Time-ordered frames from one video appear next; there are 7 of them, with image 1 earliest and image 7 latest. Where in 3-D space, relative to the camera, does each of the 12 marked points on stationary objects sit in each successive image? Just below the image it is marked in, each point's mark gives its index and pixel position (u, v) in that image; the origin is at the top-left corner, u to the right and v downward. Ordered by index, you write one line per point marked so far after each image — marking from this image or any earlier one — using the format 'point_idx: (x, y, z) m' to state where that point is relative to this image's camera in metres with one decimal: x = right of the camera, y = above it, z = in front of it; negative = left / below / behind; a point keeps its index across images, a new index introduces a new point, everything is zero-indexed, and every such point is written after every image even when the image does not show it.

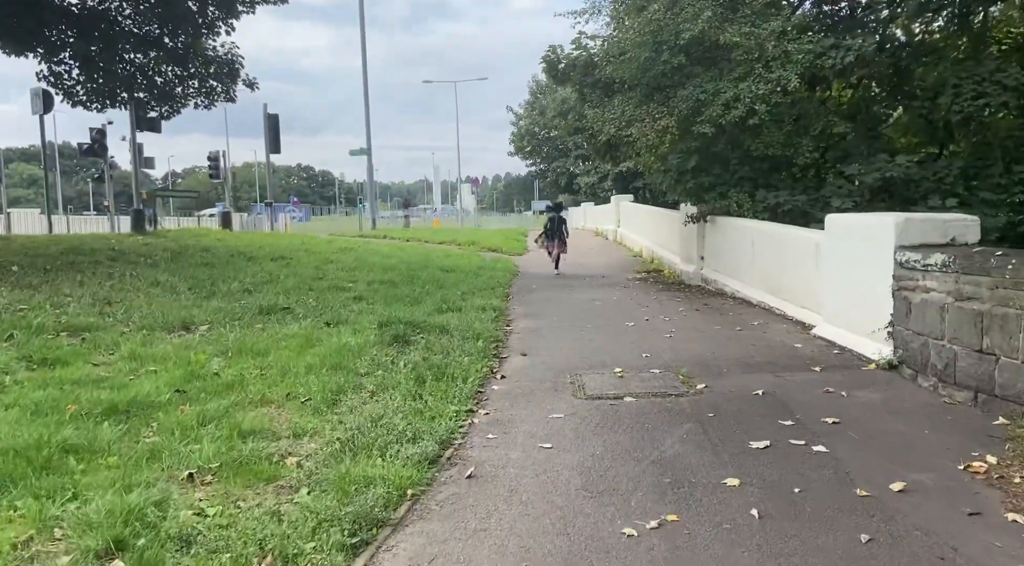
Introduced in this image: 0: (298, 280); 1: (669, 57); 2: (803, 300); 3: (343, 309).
0: (-3.0, 0.0, +12.9) m
1: (+2.3, +3.4, +13.8) m
2: (+2.9, -0.2, +9.2) m
3: (-1.9, -0.3, +10.2) m
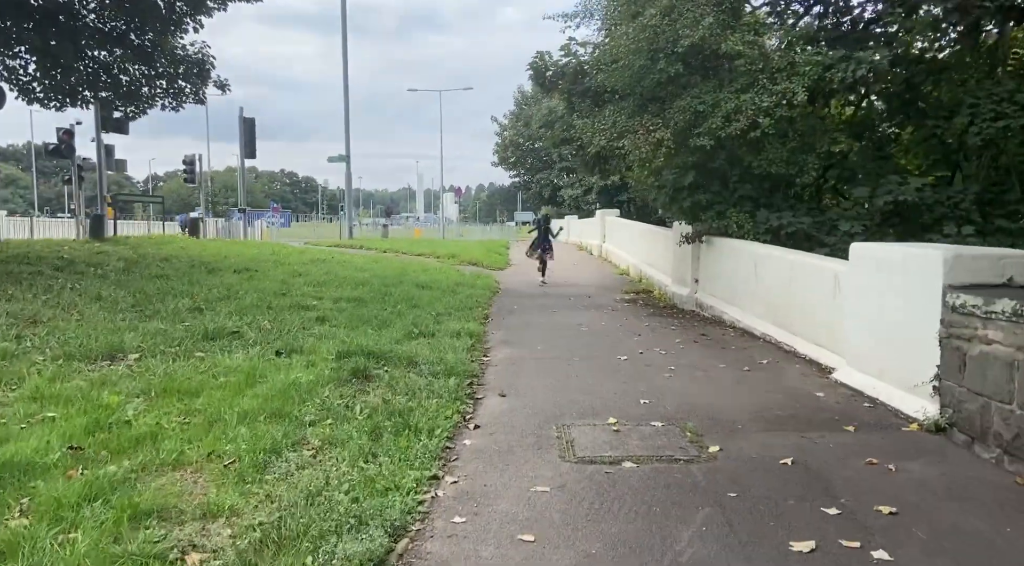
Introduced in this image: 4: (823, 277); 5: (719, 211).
0: (-3.3, -0.2, +11.8) m
1: (+2.1, +3.1, +12.9) m
2: (+2.8, -0.5, +8.2) m
3: (-2.1, -0.5, +9.1) m
4: (+2.8, +0.1, +8.3) m
5: (+2.8, +1.0, +12.6) m
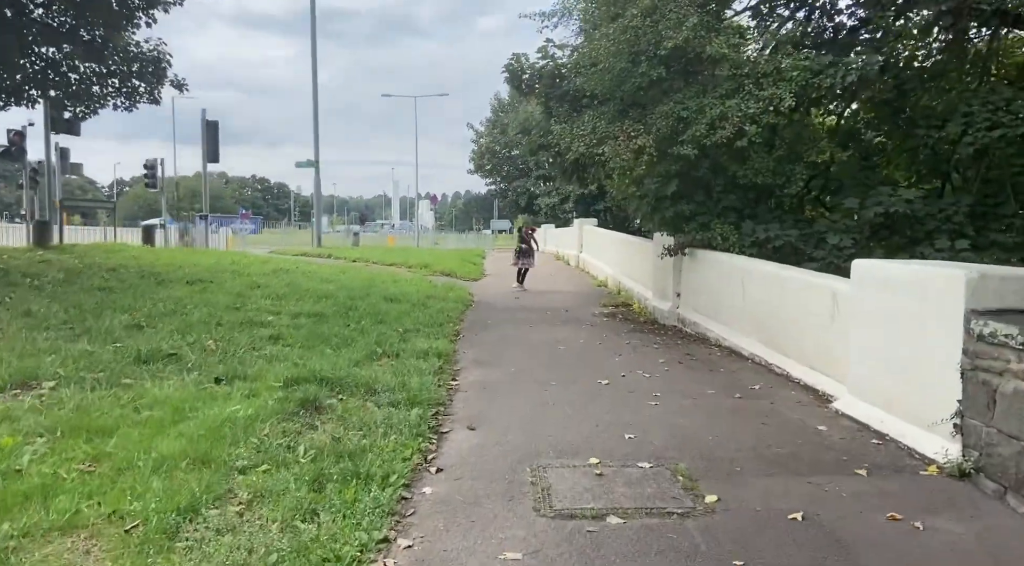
0: (-3.6, -0.3, +11.0) m
1: (+1.8, +2.9, +12.2) m
2: (+2.5, -0.6, +7.5) m
3: (-2.4, -0.7, +8.3) m
4: (+2.6, -0.1, +7.6) m
5: (+2.4, +0.8, +12.0) m
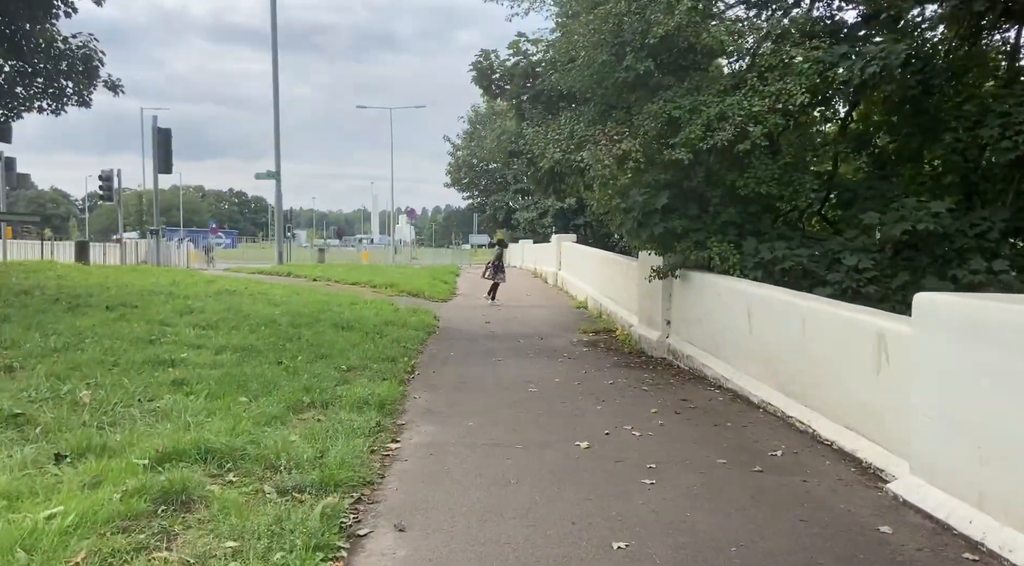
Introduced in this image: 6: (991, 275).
0: (-4.0, -0.6, +9.2) m
1: (+1.4, +2.5, +10.6) m
2: (+2.2, -0.9, +5.9) m
3: (-2.7, -0.9, +6.5) m
4: (+2.2, -0.3, +6.0) m
5: (+2.0, +0.5, +10.3) m
6: (+4.9, +0.1, +9.5) m
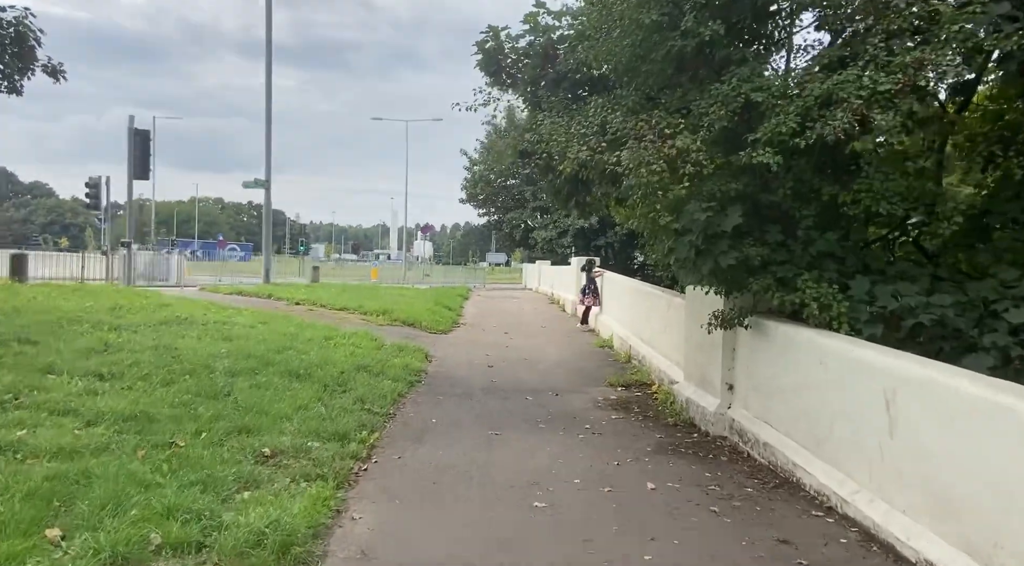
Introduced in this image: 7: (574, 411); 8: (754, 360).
0: (-4.0, -0.9, +6.2) m
1: (+1.5, +2.1, +7.6) m
2: (+2.1, -1.2, +2.8) m
3: (-2.7, -1.1, +3.5) m
4: (+2.2, -0.7, +2.9) m
5: (+2.1, +0.1, +7.3) m
6: (+5.0, -0.4, +6.4) m
7: (+0.7, -1.3, +9.6) m
8: (+2.0, -0.6, +7.6) m
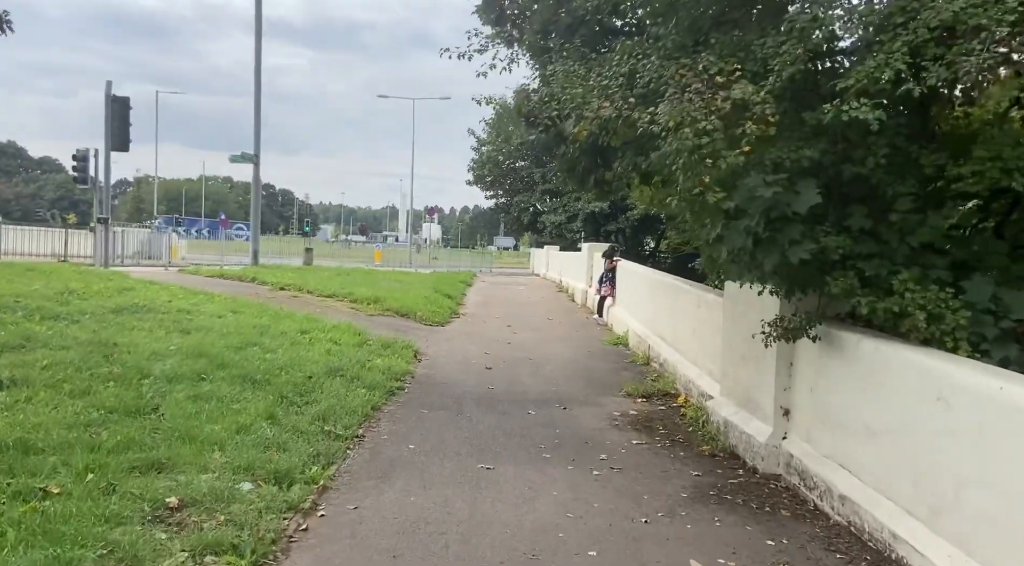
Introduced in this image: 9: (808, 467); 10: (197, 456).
0: (-4.0, -0.8, +4.5) m
1: (+1.5, +2.1, +5.8) m
2: (+2.1, -1.3, +1.0) m
3: (-2.8, -1.1, +1.8) m
4: (+2.1, -0.8, +1.1) m
5: (+2.1, 0.0, +5.5) m
6: (+4.9, -0.5, +4.6) m
7: (+0.6, -1.3, +7.8) m
8: (+2.0, -0.6, +5.9) m
9: (+1.9, -1.2, +5.9) m
10: (-1.9, -1.1, +5.6) m
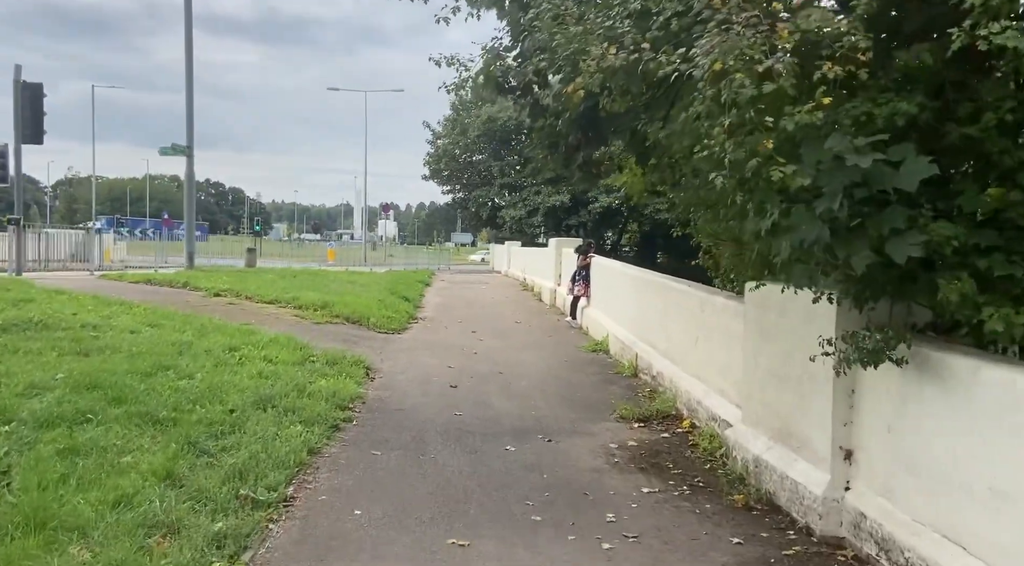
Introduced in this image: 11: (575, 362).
0: (-4.1, -1.0, +2.7) m
1: (+1.4, +2.1, +4.2) m
2: (+2.2, -1.3, -0.5) m
3: (-2.7, -1.3, 0.0) m
4: (+2.3, -0.8, -0.4) m
5: (+2.0, 0.0, +3.9) m
6: (+4.9, -0.5, +3.1) m
7: (+0.5, -1.3, +6.2) m
8: (+1.9, -0.7, +4.3) m
9: (+1.8, -1.2, +4.3) m
10: (-2.0, -1.2, +3.9) m
11: (+0.8, -1.0, +11.4) m
